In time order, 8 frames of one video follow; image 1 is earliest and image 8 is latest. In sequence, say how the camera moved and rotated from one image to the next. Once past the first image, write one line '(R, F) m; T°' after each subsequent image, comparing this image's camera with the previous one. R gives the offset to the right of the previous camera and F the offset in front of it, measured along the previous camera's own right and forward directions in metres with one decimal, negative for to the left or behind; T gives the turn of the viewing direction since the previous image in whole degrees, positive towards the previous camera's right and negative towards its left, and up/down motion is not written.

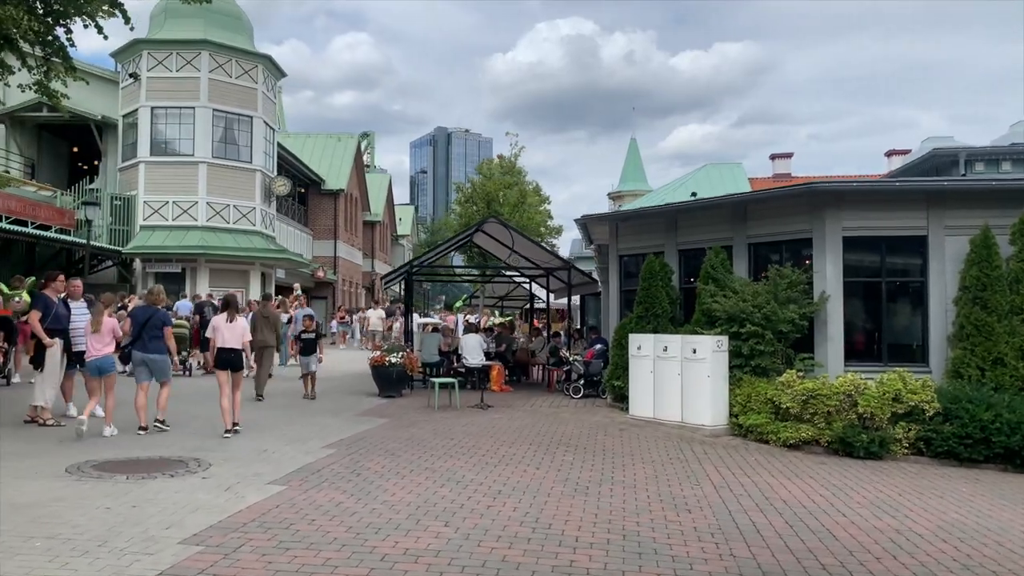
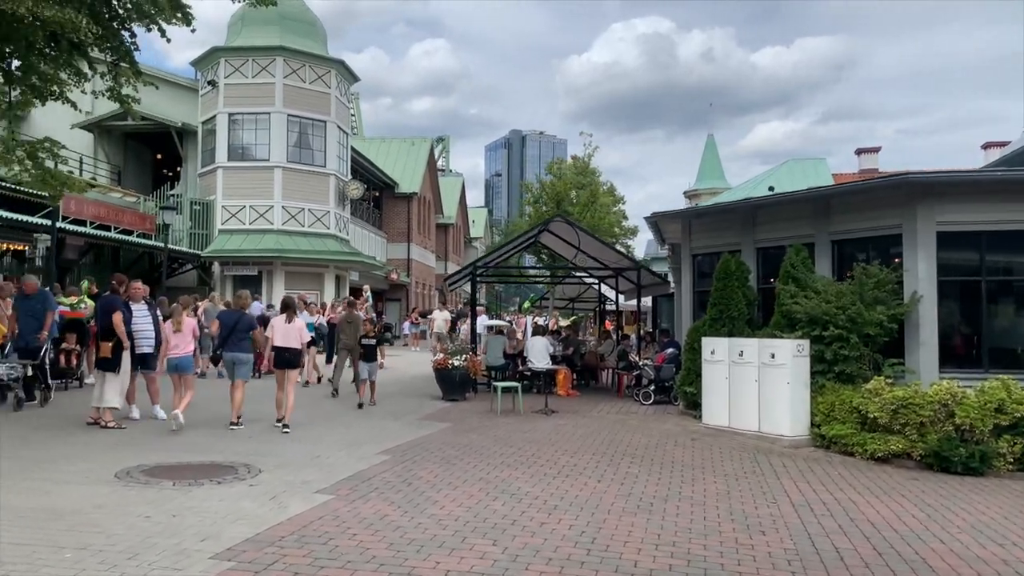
(+0.2, +0.5) m; -5°
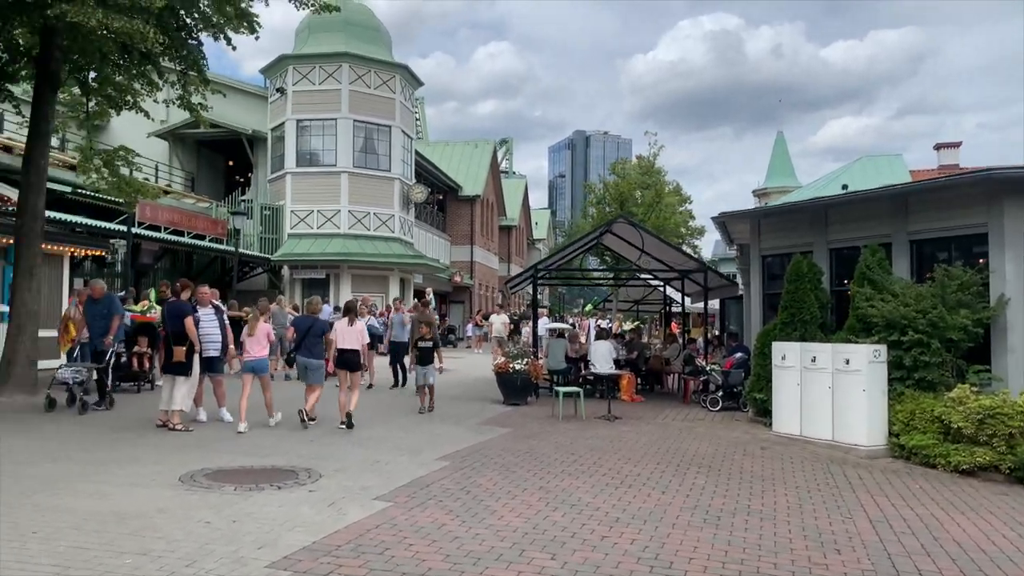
(0.0, +0.2) m; -5°
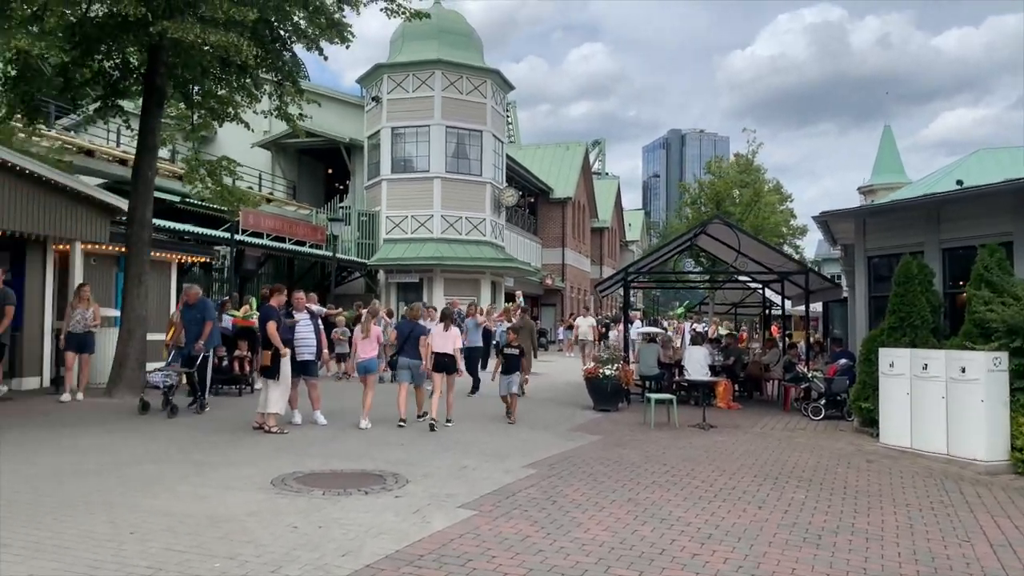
(+0.1, +0.2) m; -7°
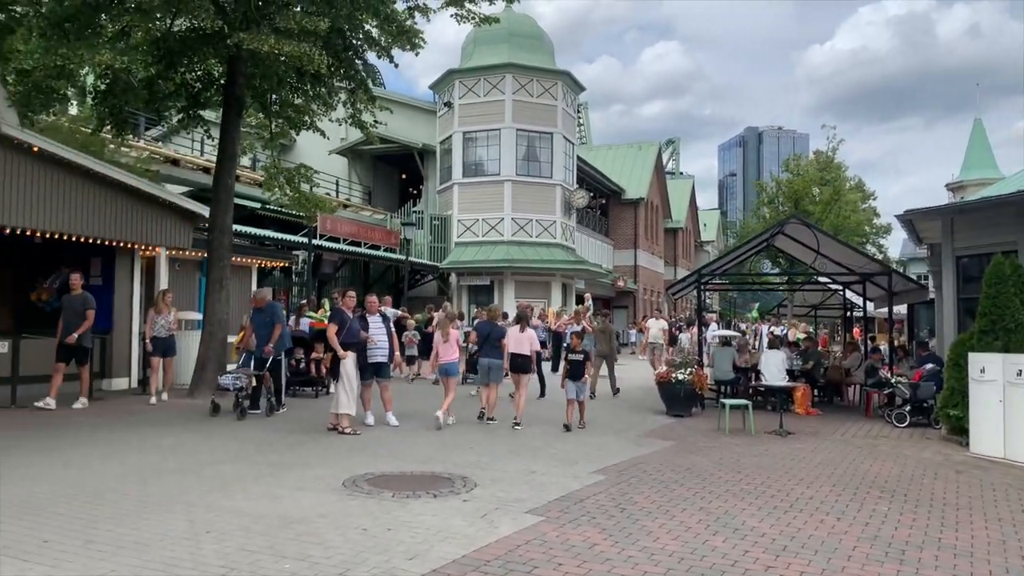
(0.0, 0.0) m; -5°
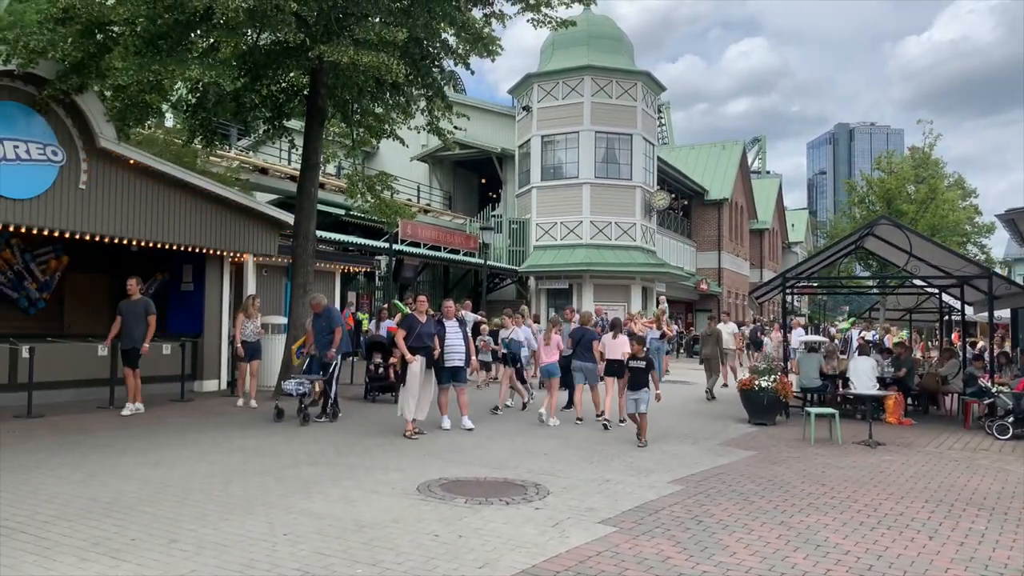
(+0.1, +0.1) m; -6°
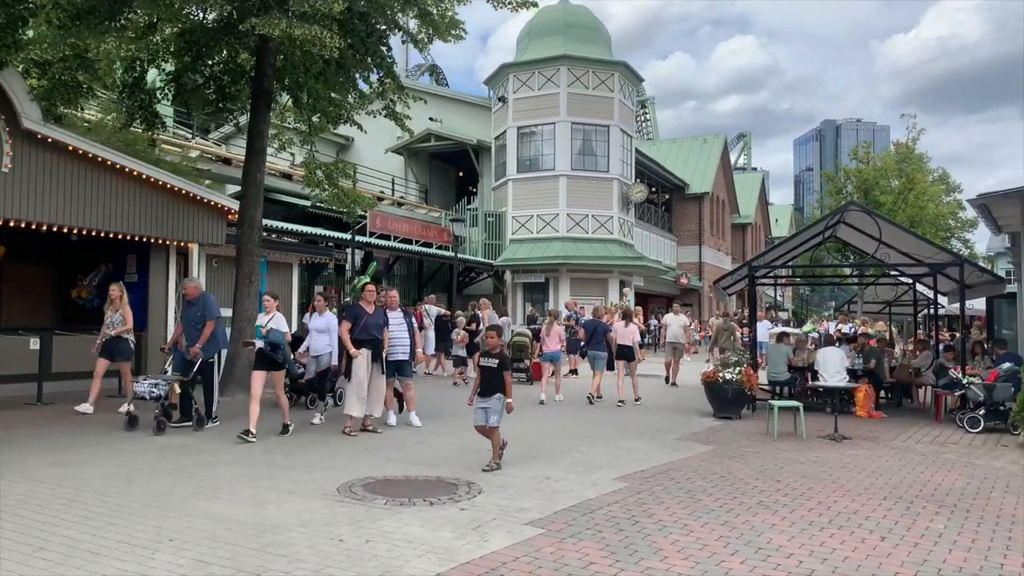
(+0.5, +0.5) m; +1°
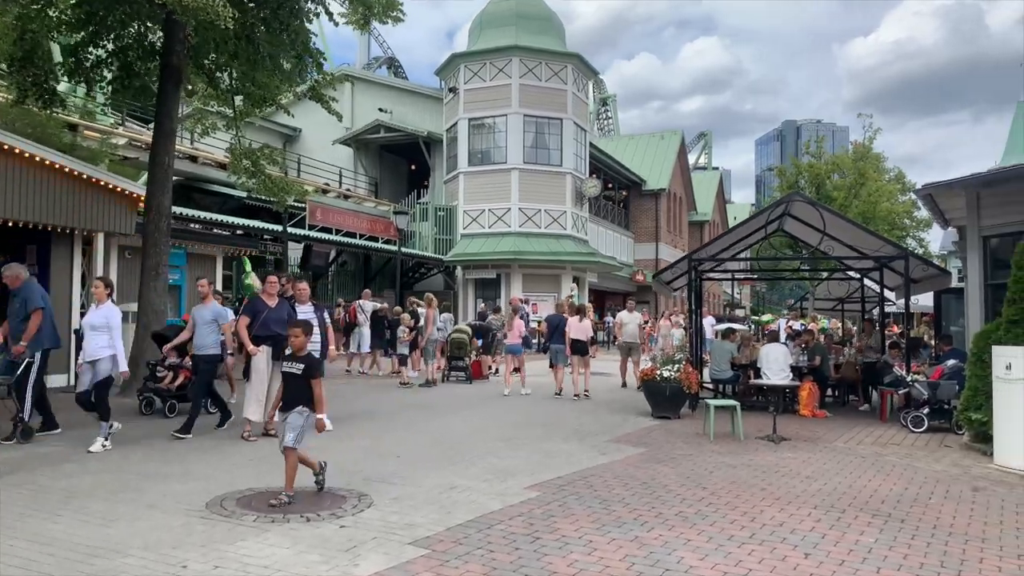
(+0.6, +0.7) m; +2°
